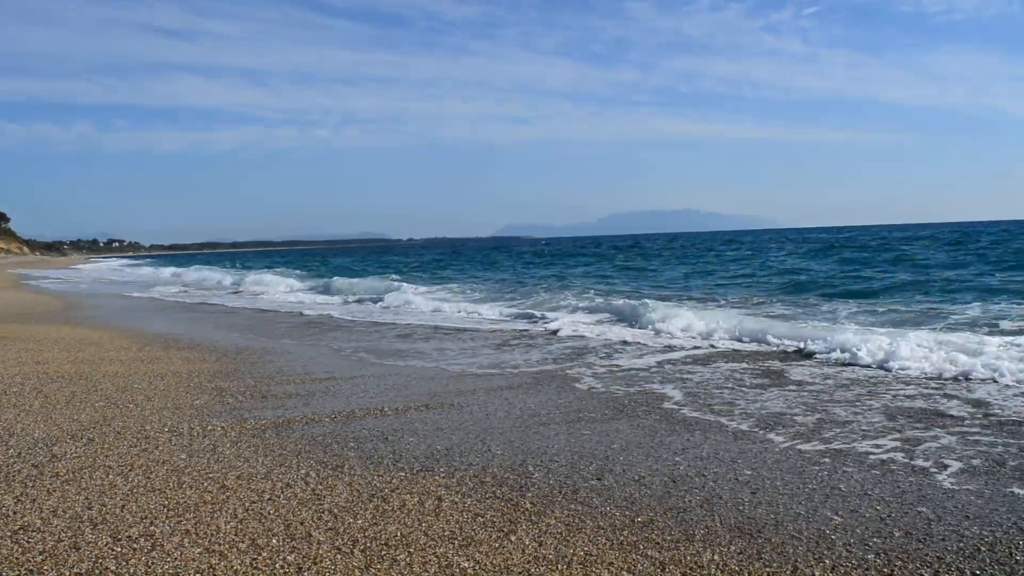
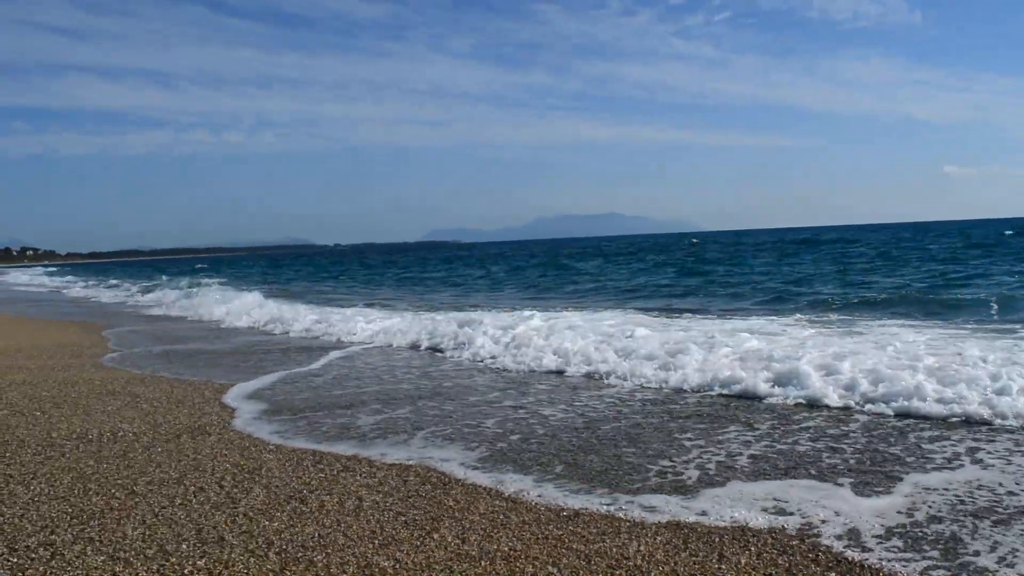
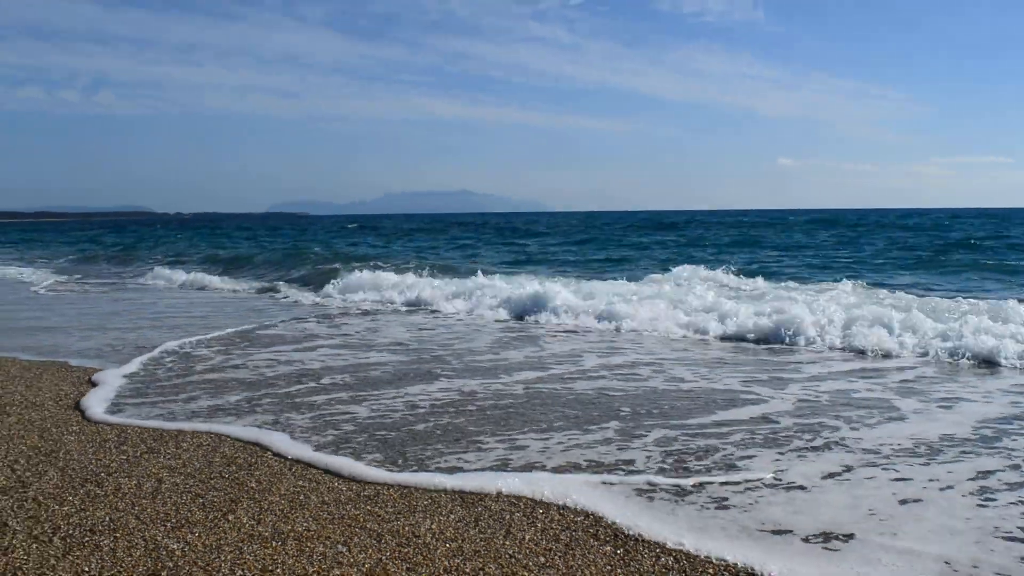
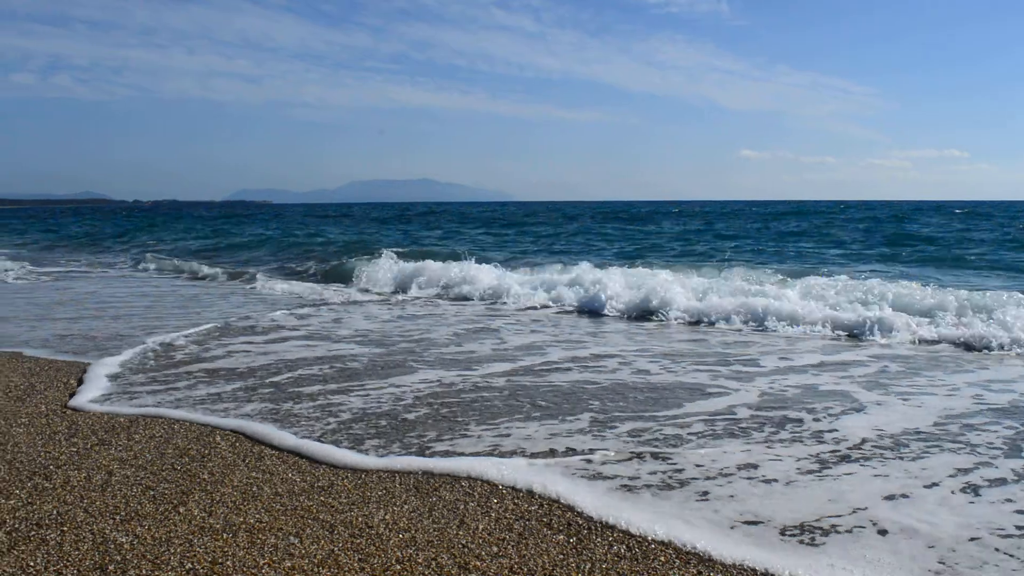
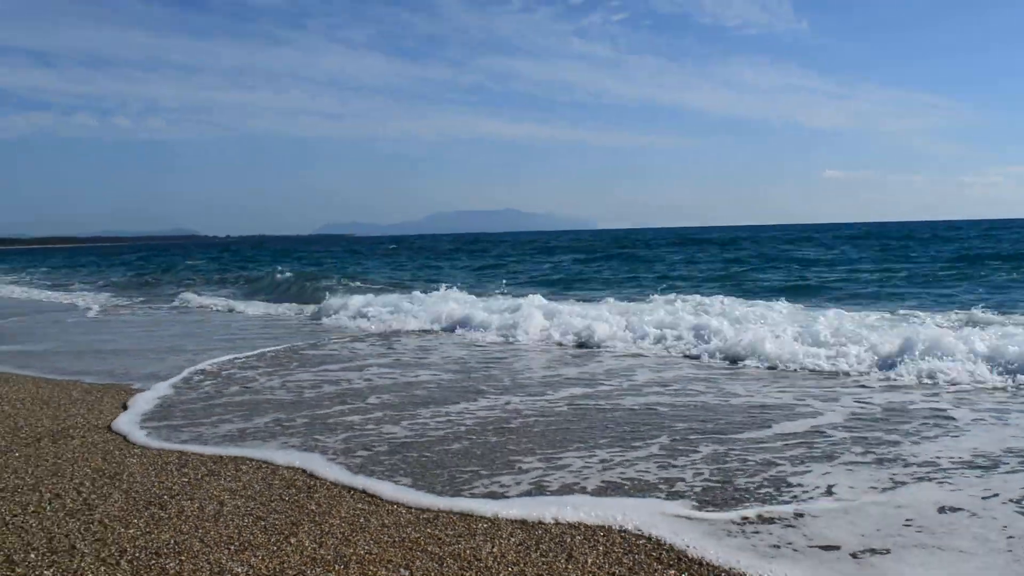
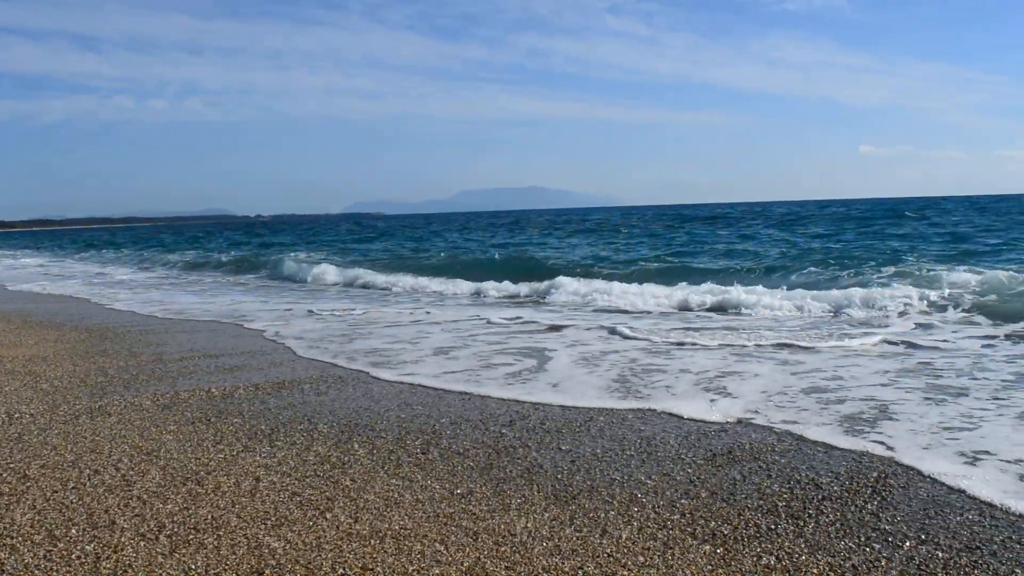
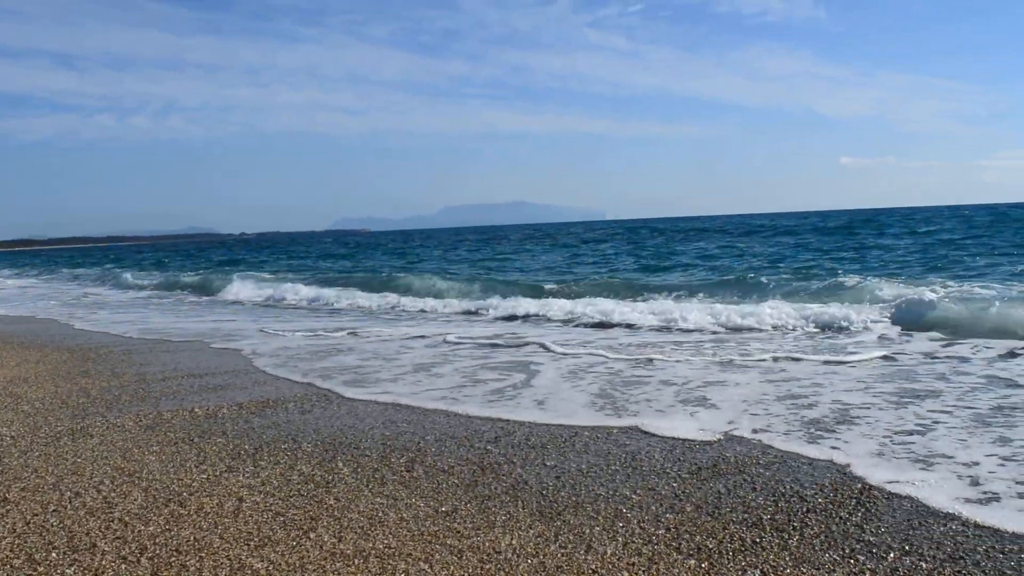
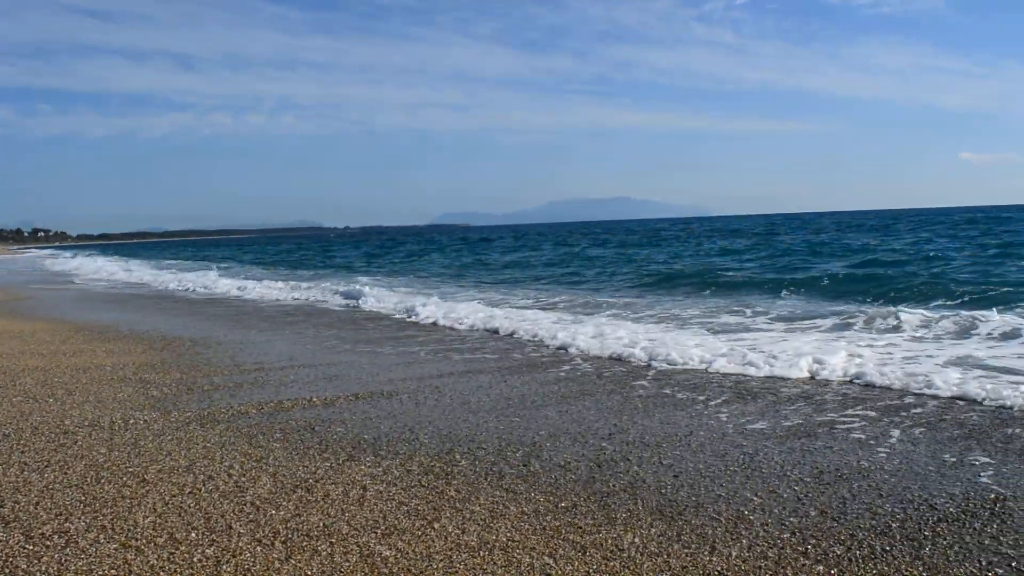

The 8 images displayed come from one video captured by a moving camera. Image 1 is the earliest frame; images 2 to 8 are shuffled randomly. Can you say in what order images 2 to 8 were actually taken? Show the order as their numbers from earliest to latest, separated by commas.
8, 6, 7, 4, 3, 5, 2
